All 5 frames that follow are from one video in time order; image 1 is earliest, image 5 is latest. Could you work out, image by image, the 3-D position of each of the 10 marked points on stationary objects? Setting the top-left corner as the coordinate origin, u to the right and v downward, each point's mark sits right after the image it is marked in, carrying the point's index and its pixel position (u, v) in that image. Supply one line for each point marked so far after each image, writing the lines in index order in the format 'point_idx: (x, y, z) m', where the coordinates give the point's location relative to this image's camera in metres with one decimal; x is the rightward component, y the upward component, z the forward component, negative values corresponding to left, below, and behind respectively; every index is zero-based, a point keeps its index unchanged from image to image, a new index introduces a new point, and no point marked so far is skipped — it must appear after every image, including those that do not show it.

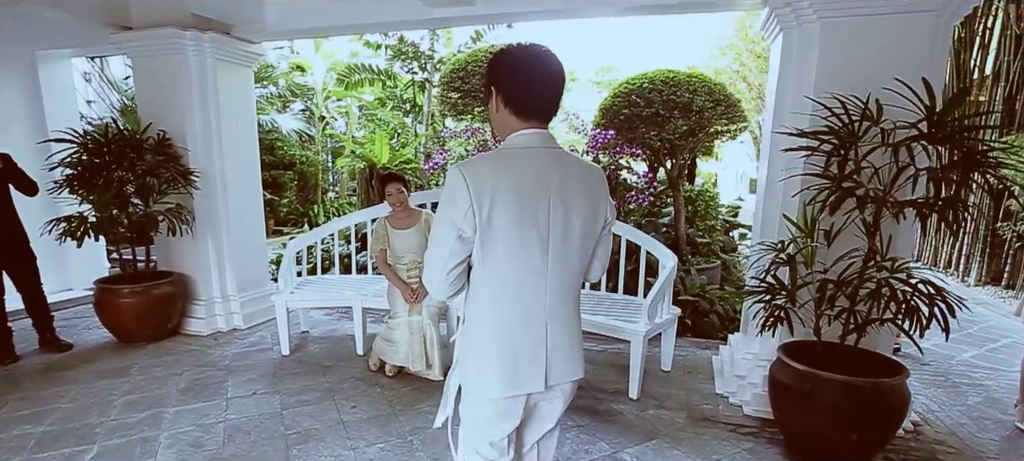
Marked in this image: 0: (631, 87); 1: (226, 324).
0: (+0.7, +0.9, +3.8) m
1: (-1.8, -0.6, +3.7) m
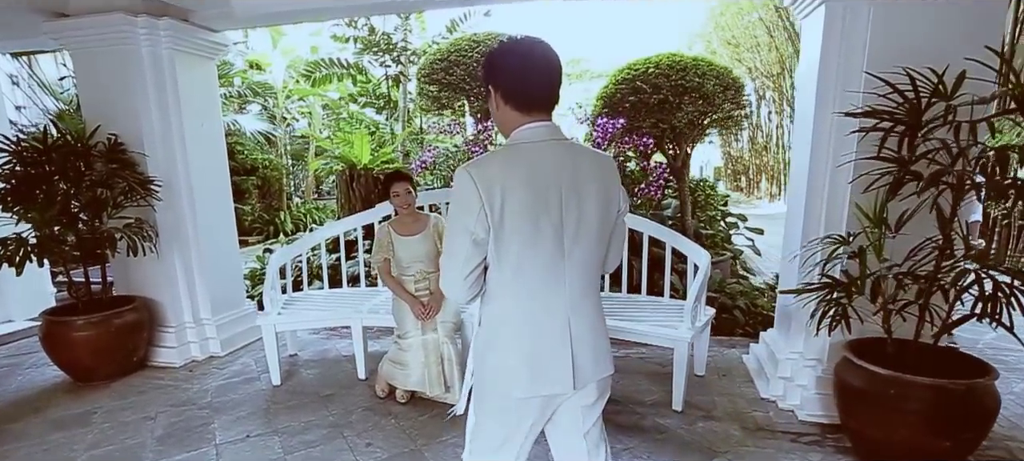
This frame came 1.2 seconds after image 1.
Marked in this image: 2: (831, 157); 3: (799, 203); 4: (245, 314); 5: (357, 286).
0: (+0.7, +0.9, +3.5) m
1: (-1.7, -0.7, +3.3) m
2: (+1.3, +0.3, +2.4) m
3: (+1.2, +0.1, +2.6) m
4: (-1.6, -0.5, +3.6) m
5: (-0.9, -0.3, +3.4) m
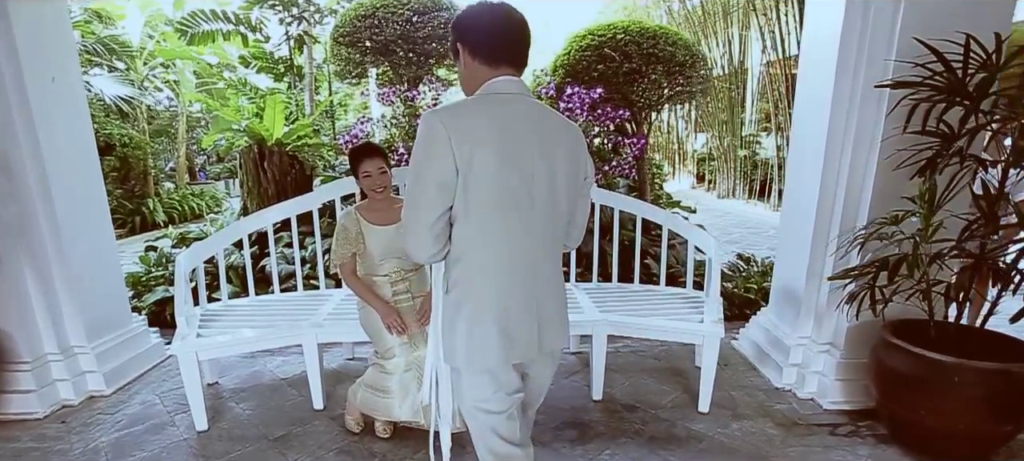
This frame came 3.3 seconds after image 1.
0: (+0.5, +1.0, +3.2) m
1: (-1.8, -0.7, +2.4) m
2: (+1.3, +0.3, +2.3) m
3: (+1.2, +0.2, +2.5) m
4: (-1.7, -0.5, +2.7) m
5: (-1.0, -0.3, +2.7) m
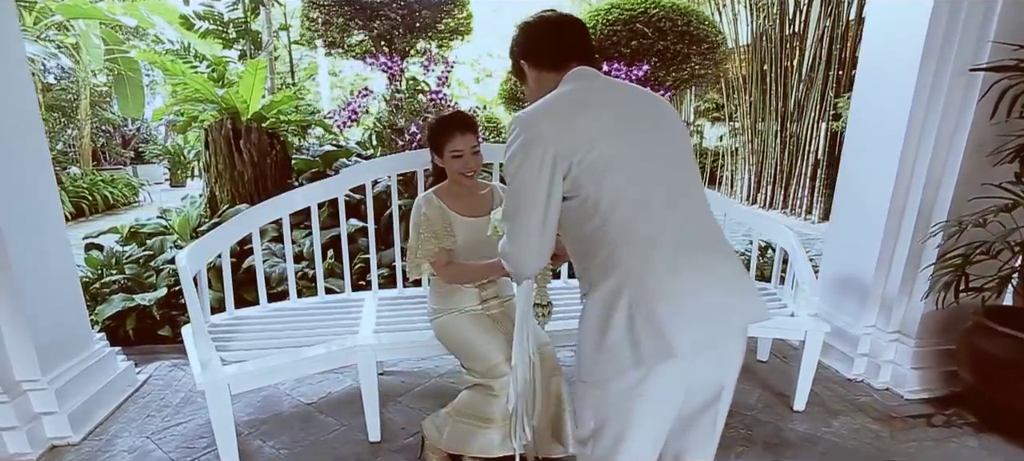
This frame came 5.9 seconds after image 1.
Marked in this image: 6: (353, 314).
0: (+0.6, +1.1, +3.0) m
1: (-1.5, -0.7, +1.8) m
2: (+1.6, +0.4, +2.2) m
3: (+1.4, +0.2, +2.4) m
4: (-1.5, -0.5, +2.1) m
5: (-0.8, -0.3, +2.3) m
6: (-0.6, -0.3, +2.1) m
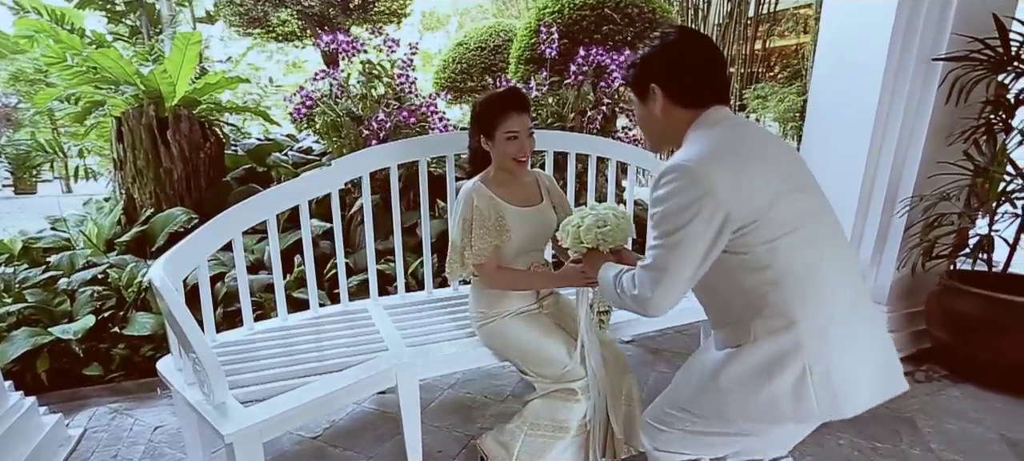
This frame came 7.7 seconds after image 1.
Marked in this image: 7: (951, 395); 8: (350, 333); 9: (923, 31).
0: (+0.4, +1.1, +2.9) m
1: (-1.2, -0.7, +1.3) m
2: (+1.6, +0.5, +2.4) m
3: (+1.4, +0.3, +2.5) m
4: (-1.3, -0.5, +1.6) m
5: (-0.7, -0.3, +1.9) m
6: (-0.5, -0.3, +1.8) m
7: (+1.6, -0.6, +2.2) m
8: (-0.5, -0.3, +1.8) m
9: (+1.6, +0.8, +2.3) m
